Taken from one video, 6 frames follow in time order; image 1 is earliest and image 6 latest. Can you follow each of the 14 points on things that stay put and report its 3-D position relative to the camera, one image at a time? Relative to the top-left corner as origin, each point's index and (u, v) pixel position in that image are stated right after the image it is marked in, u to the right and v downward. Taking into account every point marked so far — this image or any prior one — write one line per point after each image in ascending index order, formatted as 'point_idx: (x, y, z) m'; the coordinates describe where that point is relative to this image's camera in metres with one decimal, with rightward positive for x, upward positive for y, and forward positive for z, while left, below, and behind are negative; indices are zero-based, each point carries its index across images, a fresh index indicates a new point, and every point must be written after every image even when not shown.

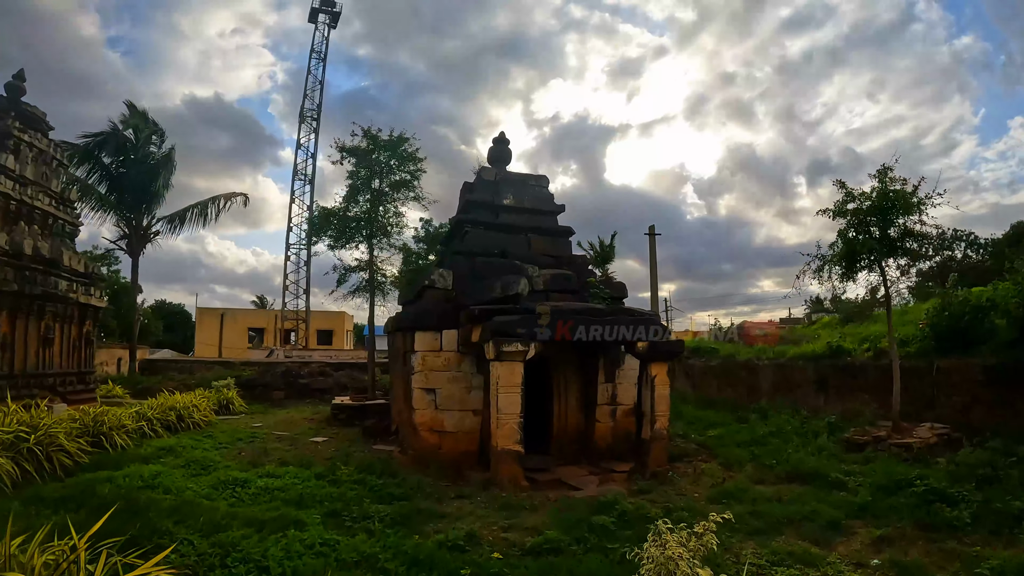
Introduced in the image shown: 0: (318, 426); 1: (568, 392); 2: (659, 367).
0: (-4.1, -2.9, +12.7) m
1: (+0.8, -1.5, +8.9) m
2: (+1.8, -1.0, +7.3) m
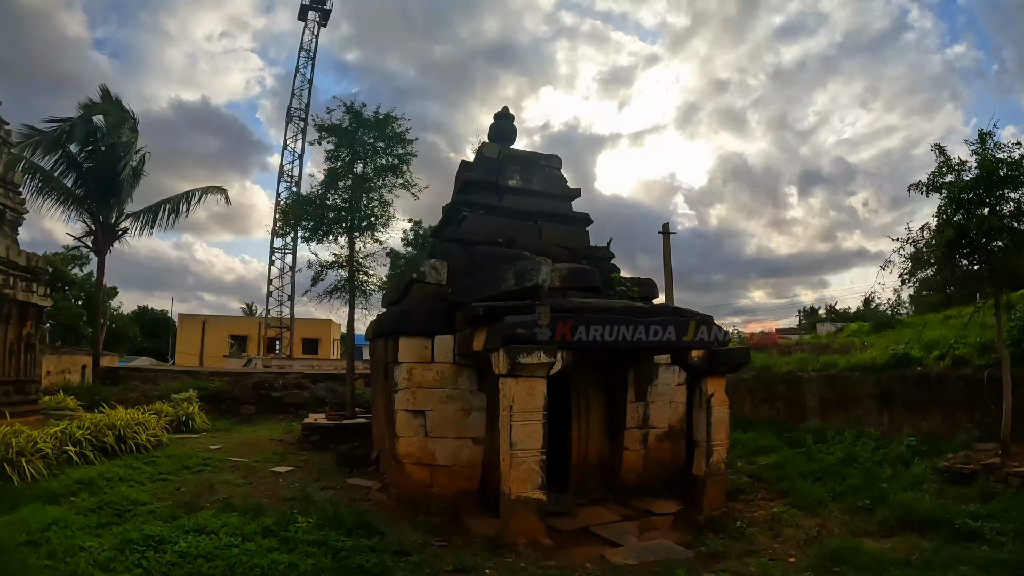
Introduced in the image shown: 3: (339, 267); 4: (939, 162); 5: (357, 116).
0: (-4.1, -2.9, +10.8) m
1: (+0.9, -1.5, +7.1) m
2: (+1.9, -0.9, +5.6) m
3: (-3.5, +0.4, +12.2) m
4: (+4.4, +1.3, +6.2) m
5: (-3.3, +3.6, +12.7) m
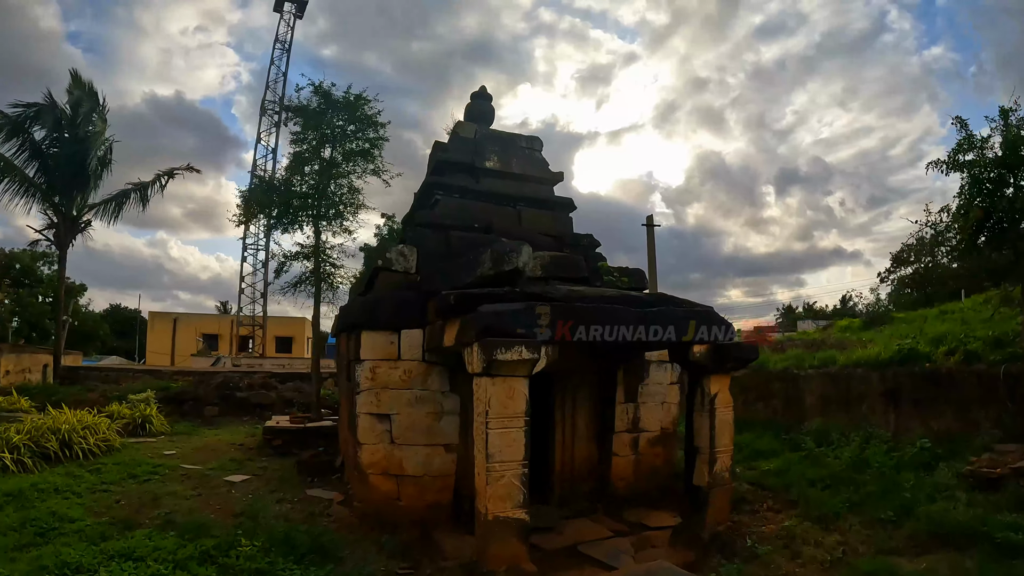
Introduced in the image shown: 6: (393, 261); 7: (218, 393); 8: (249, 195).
0: (-4.4, -2.8, +10.0) m
1: (+0.7, -1.4, +6.4) m
2: (+1.7, -0.8, +4.9) m
3: (-3.9, +0.6, +11.4) m
4: (+4.2, +1.4, +5.6) m
5: (-3.7, +3.8, +11.9) m
6: (-1.2, +0.3, +6.3) m
7: (-7.9, -2.8, +16.3) m
8: (-5.2, +1.8, +12.0) m
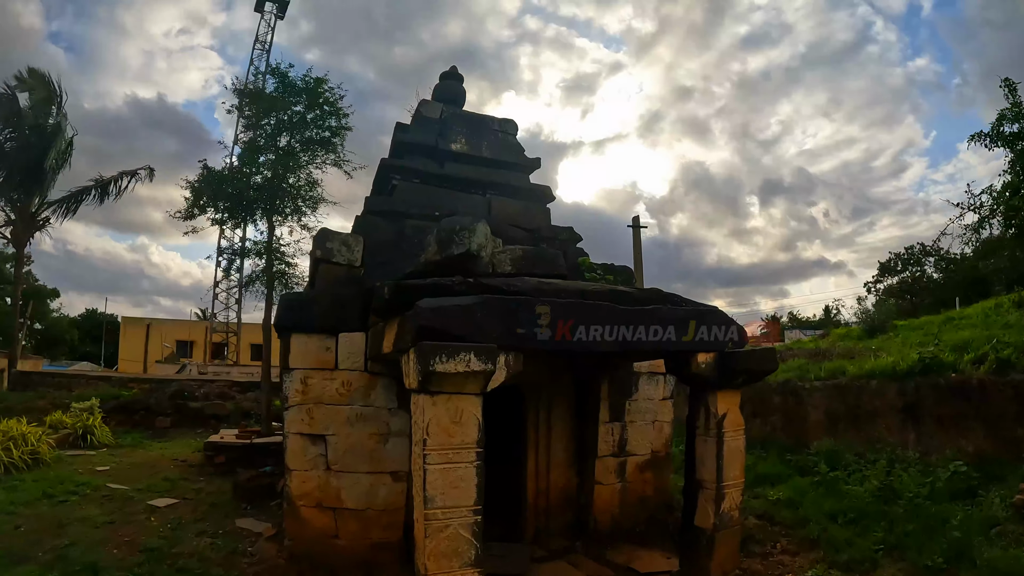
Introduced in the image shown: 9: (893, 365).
0: (-4.9, -2.8, +8.8) m
1: (+0.4, -1.3, +5.4) m
2: (+1.4, -0.7, +4.0) m
3: (-4.3, +0.6, +10.3) m
4: (+3.9, +1.4, +4.8) m
5: (-4.1, +3.7, +10.9) m
6: (-1.6, +0.3, +5.3) m
7: (-8.5, -2.8, +15.0) m
8: (-5.7, +1.8, +10.9) m
9: (+4.7, -0.9, +7.5) m
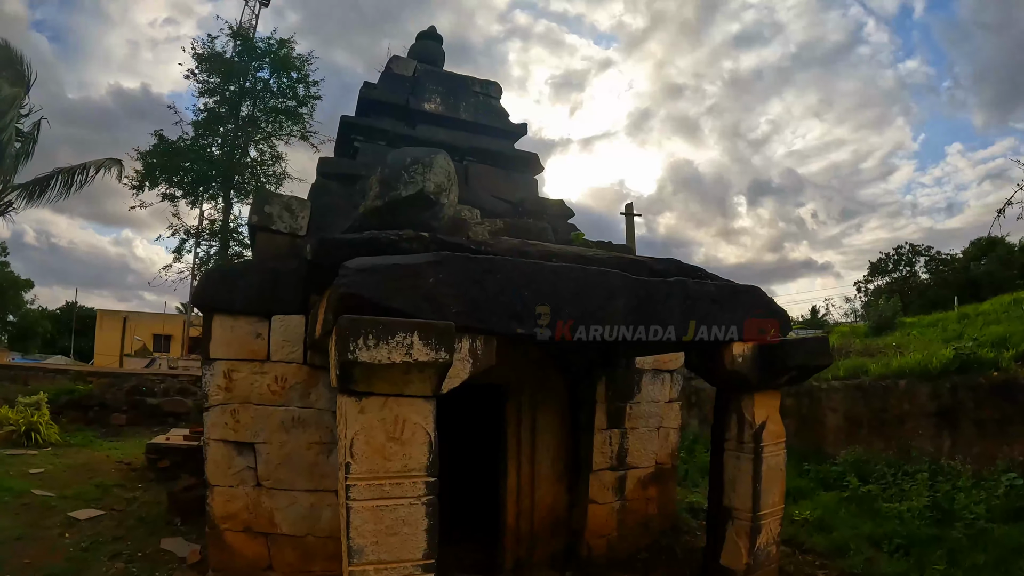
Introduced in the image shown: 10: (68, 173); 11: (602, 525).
0: (-5.1, -2.5, +7.8) m
1: (+0.2, -1.2, +4.5) m
2: (+1.3, -0.6, +3.1) m
3: (-4.6, +0.8, +9.2) m
4: (+3.8, +1.5, +3.9) m
5: (-4.3, +4.0, +9.8) m
6: (-1.7, +0.5, +4.3) m
7: (-8.9, -2.5, +13.9) m
8: (-5.9, +2.1, +9.8) m
9: (+4.5, -0.8, +6.6) m
10: (-12.1, +3.2, +15.8) m
11: (+0.7, -1.8, +4.5) m
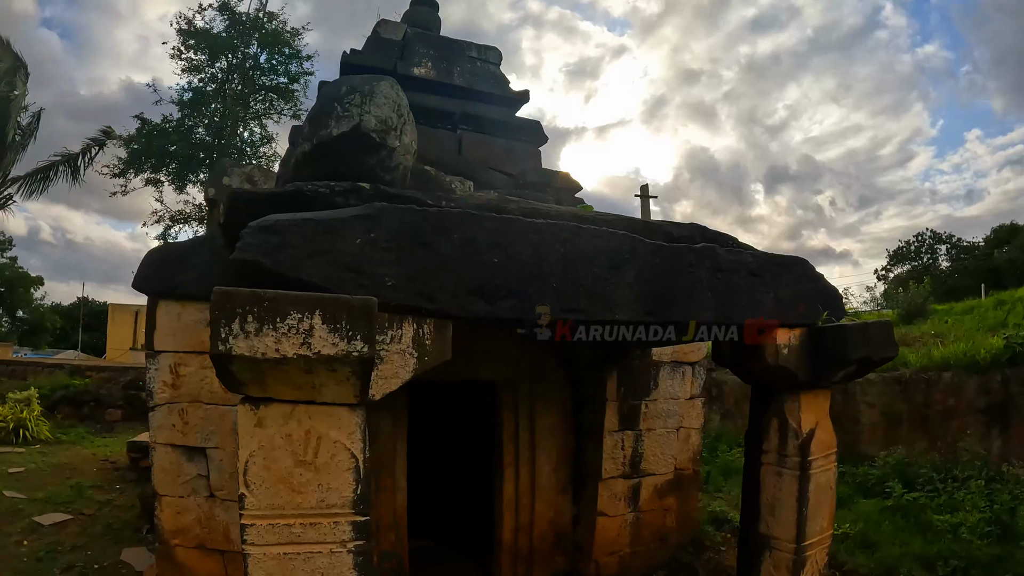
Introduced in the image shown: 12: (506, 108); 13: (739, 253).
0: (-5.1, -2.4, +7.3) m
1: (+0.2, -1.1, +3.9) m
2: (+1.2, -0.5, +2.5) m
3: (-4.5, +1.0, +8.7) m
4: (+3.7, +1.6, +3.2) m
5: (-4.3, +4.1, +9.2) m
6: (-1.7, +0.6, +3.7) m
7: (-8.7, -2.3, +13.5) m
8: (-5.8, +2.2, +9.3) m
9: (+4.5, -0.7, +6.0) m
10: (-12.0, +3.4, +15.4) m
11: (+0.6, -1.6, +3.9) m
12: (-0.1, +1.7, +5.7) m
13: (+0.8, +0.1, +2.2) m
